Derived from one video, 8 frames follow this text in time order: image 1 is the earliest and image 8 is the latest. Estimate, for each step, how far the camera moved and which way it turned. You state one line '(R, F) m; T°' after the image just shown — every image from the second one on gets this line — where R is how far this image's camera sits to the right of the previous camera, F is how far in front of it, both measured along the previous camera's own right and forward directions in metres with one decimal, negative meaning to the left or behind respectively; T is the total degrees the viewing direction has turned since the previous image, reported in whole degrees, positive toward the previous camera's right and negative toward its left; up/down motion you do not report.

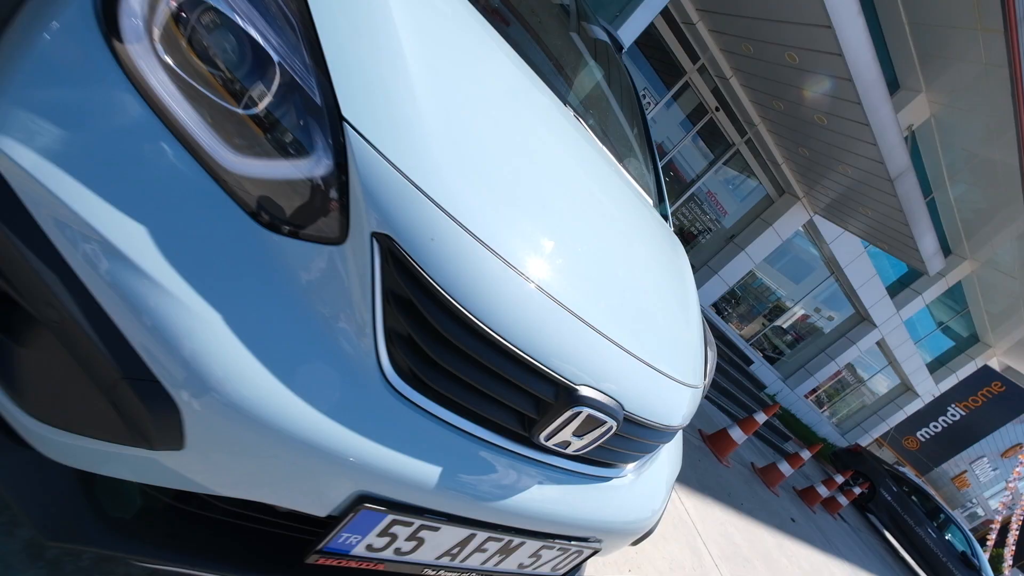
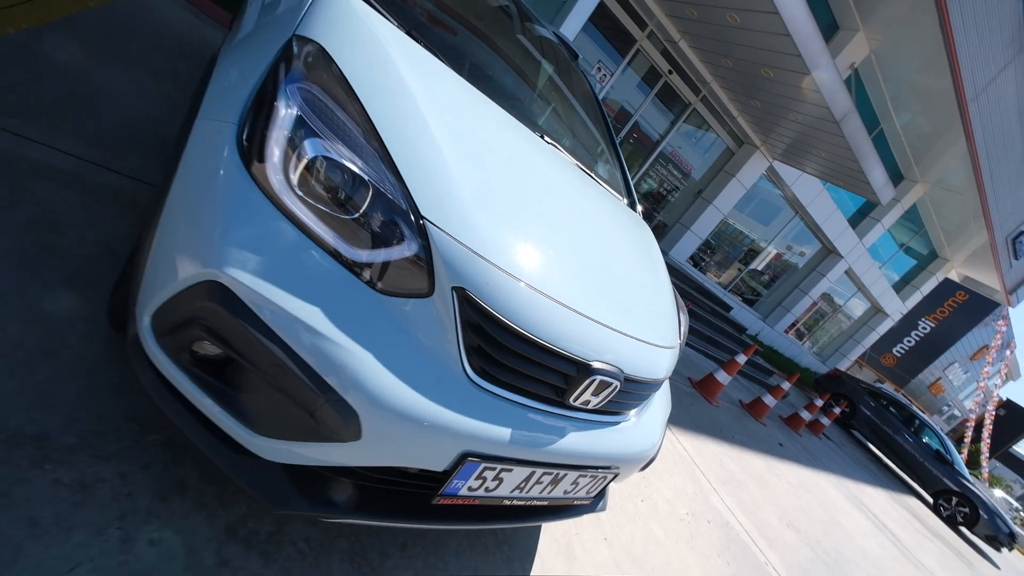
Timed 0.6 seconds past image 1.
(-0.1, -0.3) m; +2°
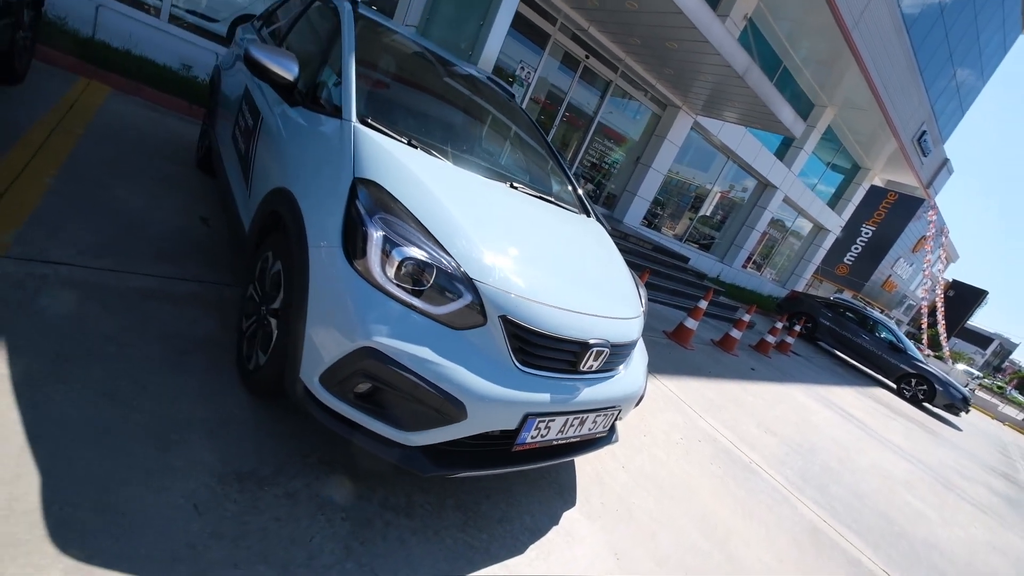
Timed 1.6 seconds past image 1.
(-0.1, -0.6) m; +4°
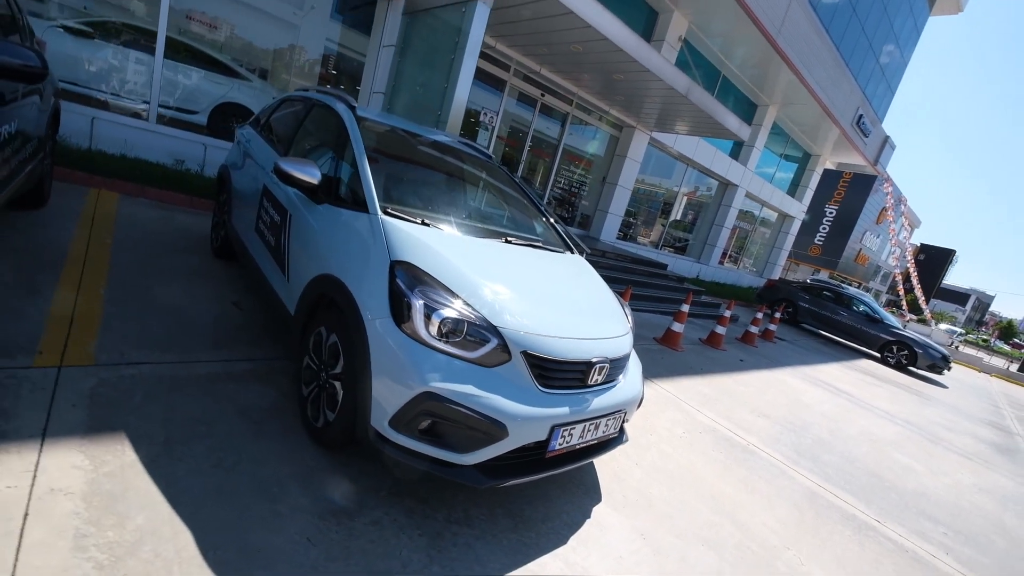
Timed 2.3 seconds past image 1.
(-0.1, -0.4) m; +2°
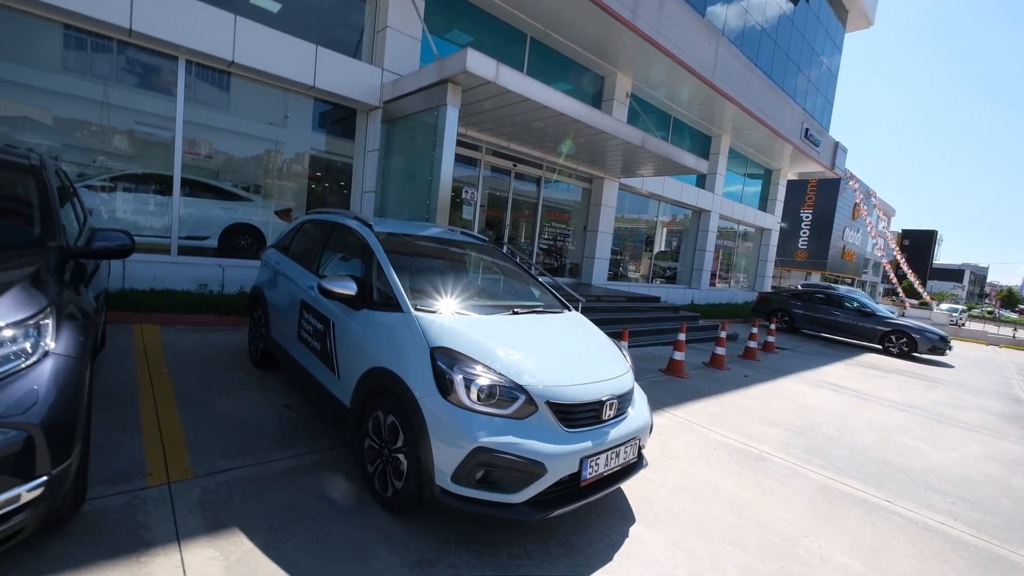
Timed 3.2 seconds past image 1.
(-0.1, -0.5) m; +1°
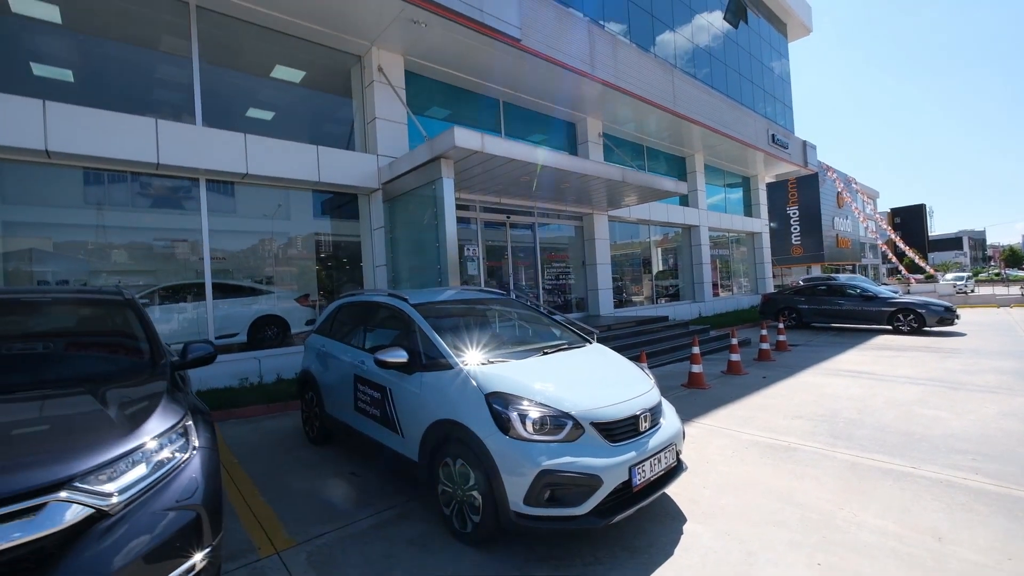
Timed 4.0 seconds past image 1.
(-0.2, -0.5) m; 0°
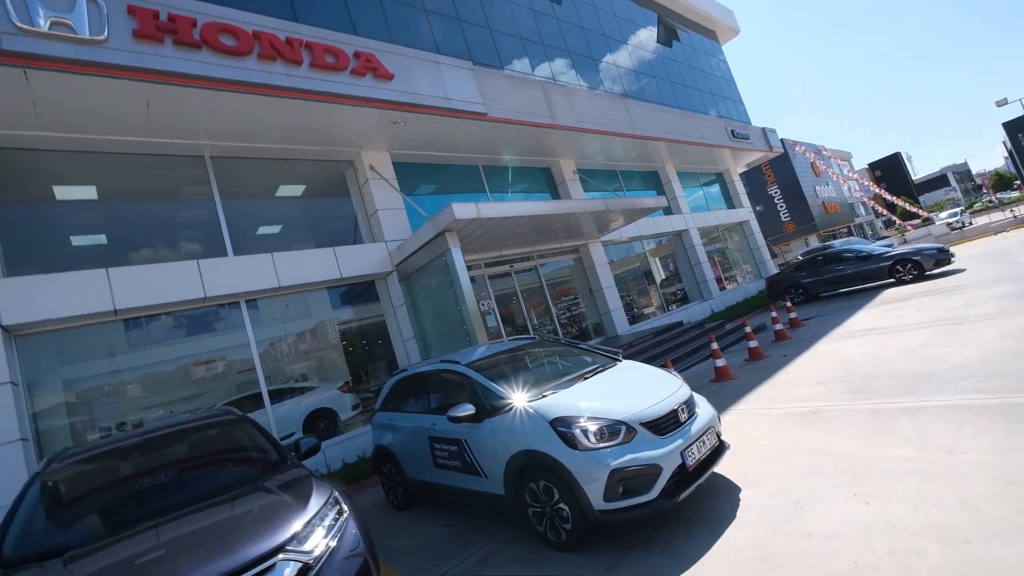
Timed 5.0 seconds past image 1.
(-0.2, -0.7) m; 0°
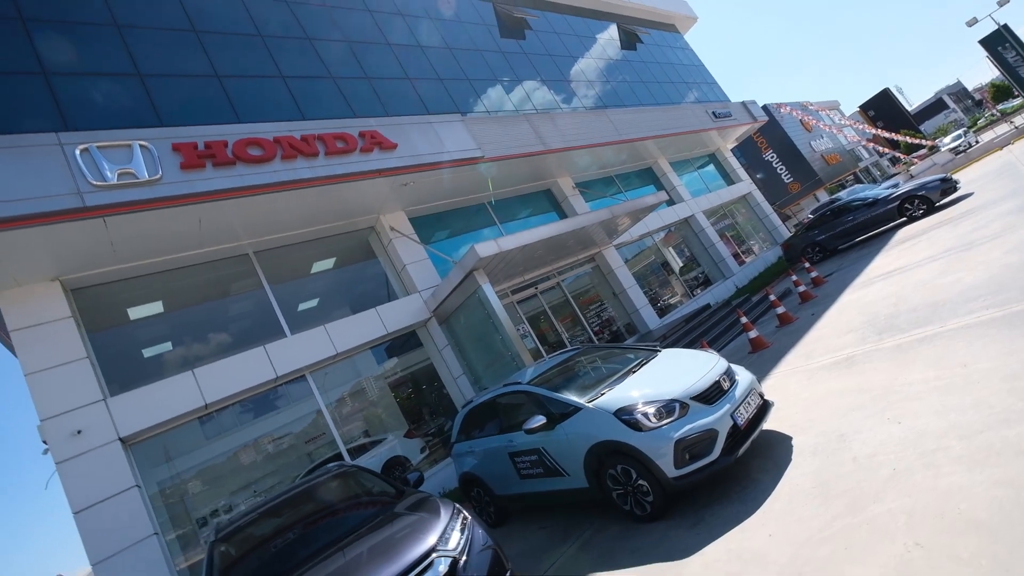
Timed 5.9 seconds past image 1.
(-0.2, -0.7) m; -2°
